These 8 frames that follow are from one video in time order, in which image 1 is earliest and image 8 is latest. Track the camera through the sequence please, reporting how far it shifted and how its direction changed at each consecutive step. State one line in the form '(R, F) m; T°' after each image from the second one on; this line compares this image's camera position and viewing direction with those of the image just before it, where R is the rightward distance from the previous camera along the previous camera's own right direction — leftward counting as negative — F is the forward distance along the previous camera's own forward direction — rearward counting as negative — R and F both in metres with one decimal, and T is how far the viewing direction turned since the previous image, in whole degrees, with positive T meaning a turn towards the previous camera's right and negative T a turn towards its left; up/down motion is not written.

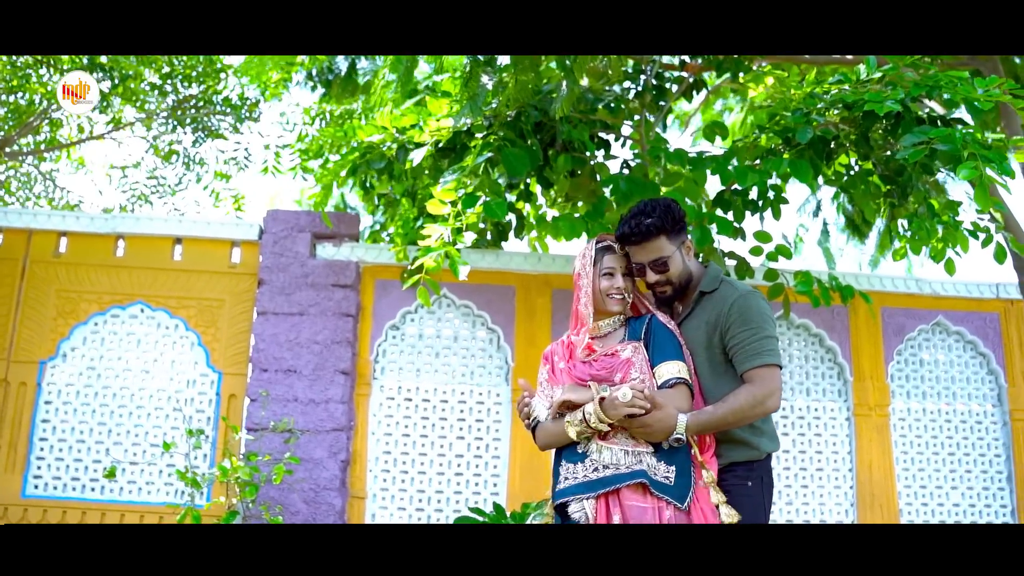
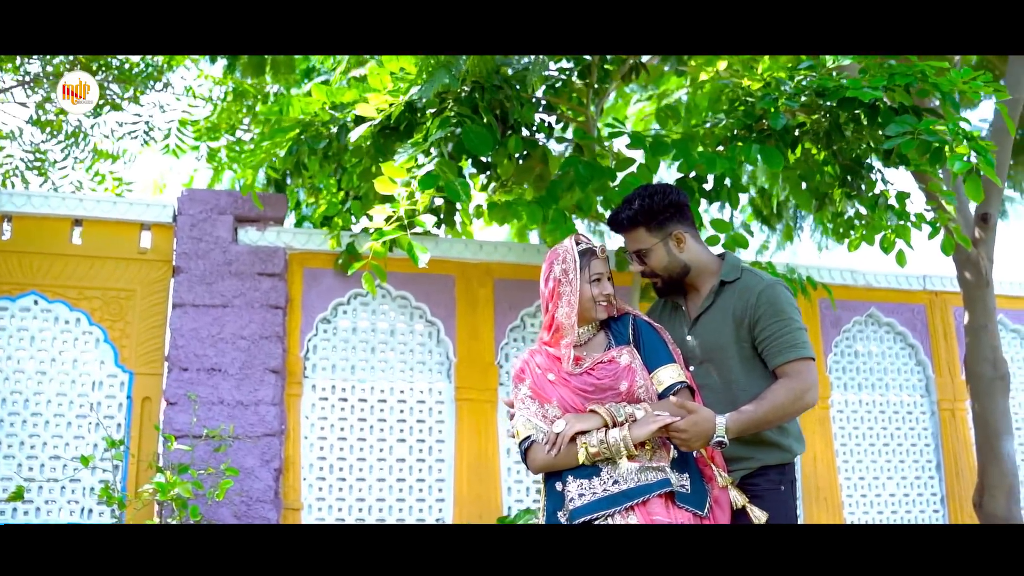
(-0.6, +0.4) m; +10°
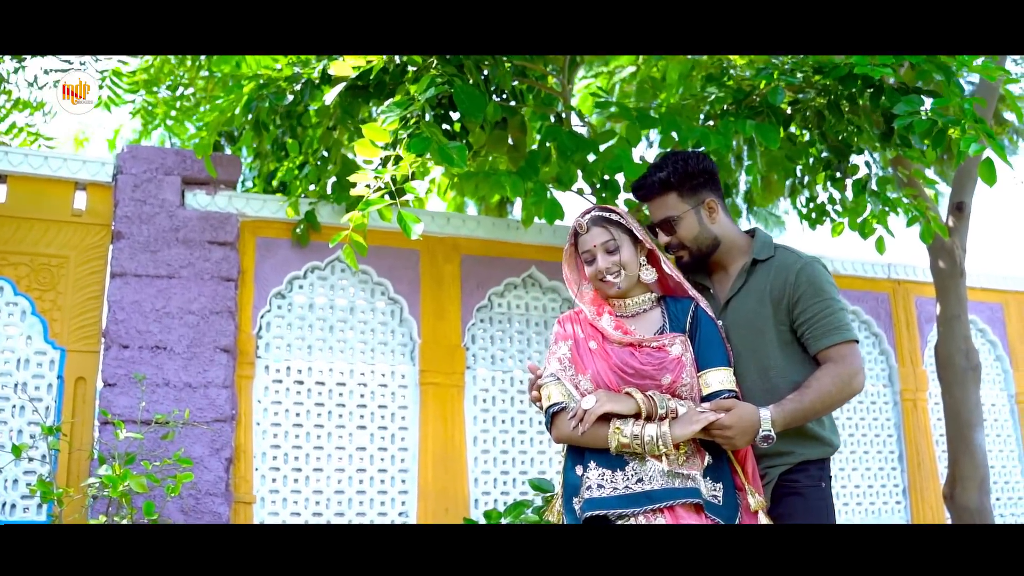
(-0.4, +0.3) m; +6°
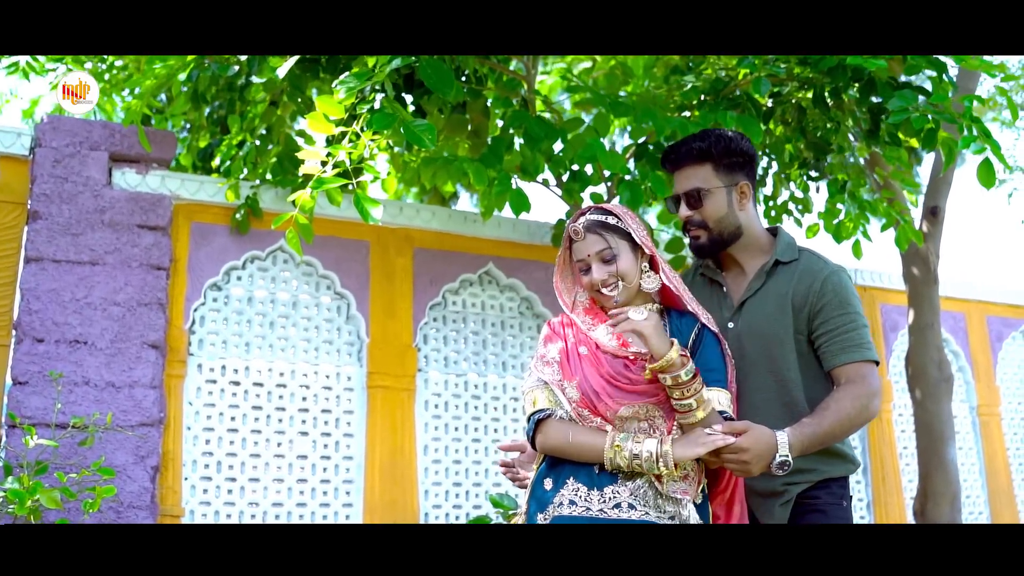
(-0.1, +0.3) m; +4°
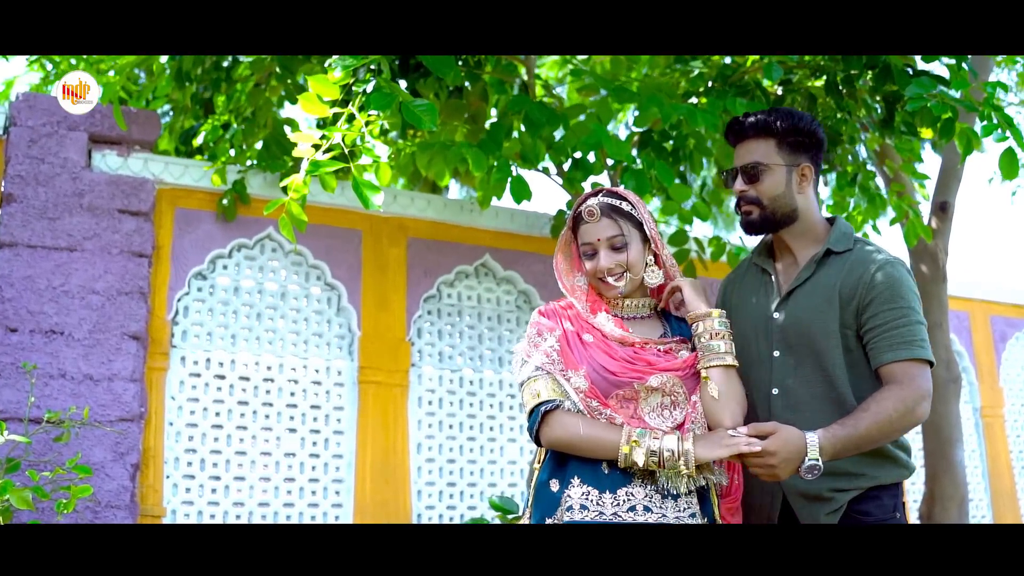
(-0.1, +0.2) m; +1°
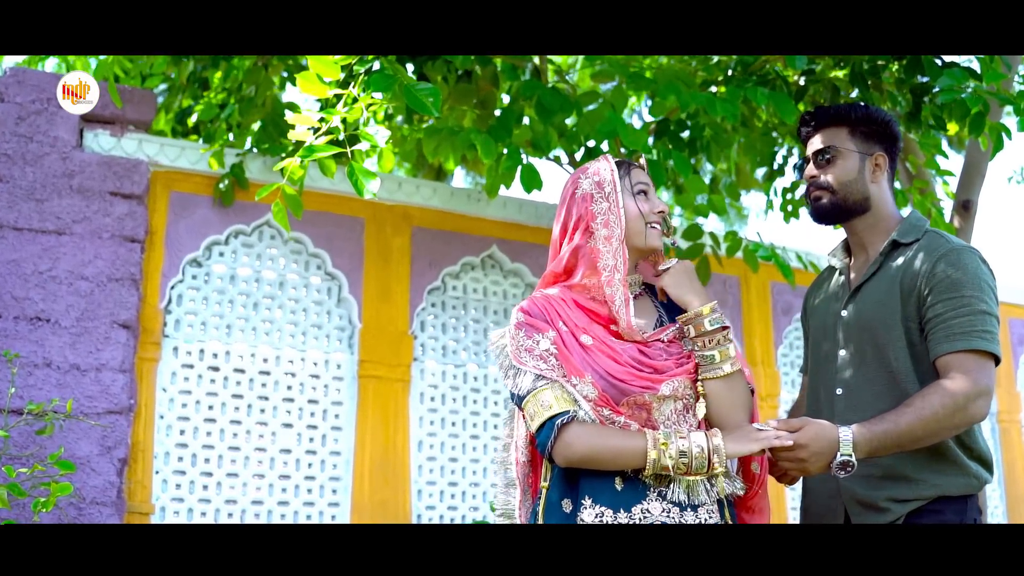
(0.0, +0.2) m; 0°
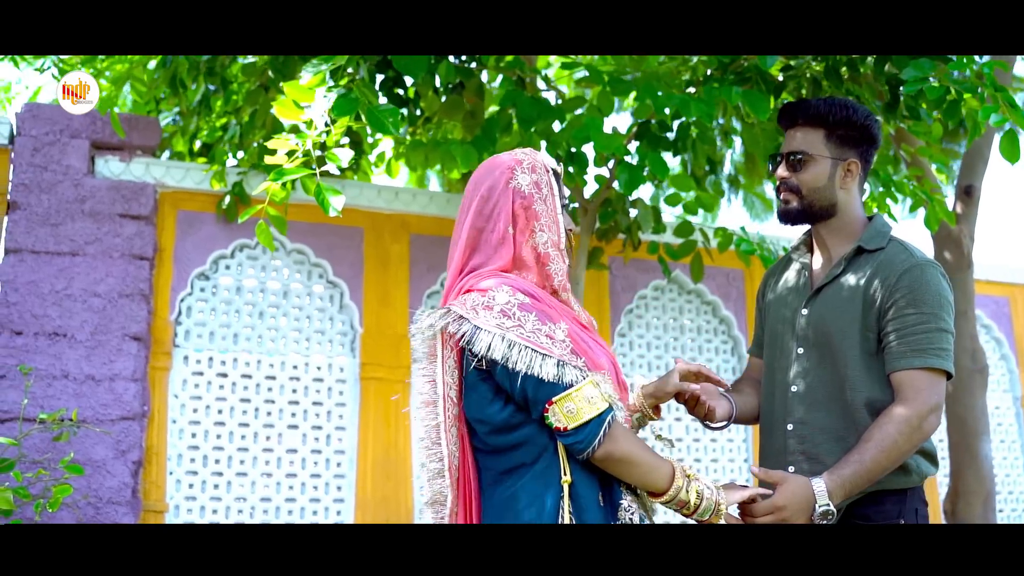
(+0.3, -0.1) m; -5°
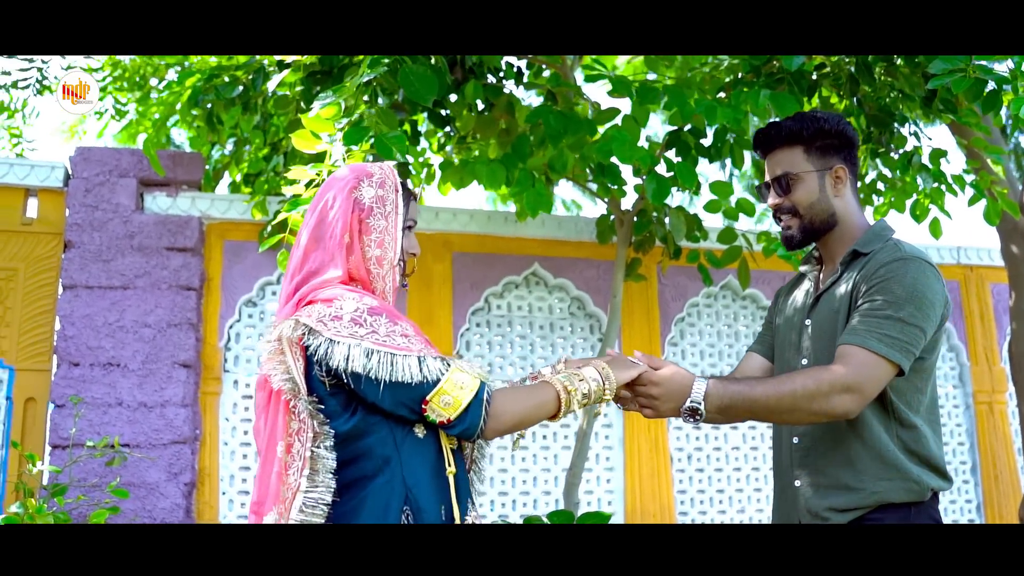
(+0.3, 0.0) m; -7°
